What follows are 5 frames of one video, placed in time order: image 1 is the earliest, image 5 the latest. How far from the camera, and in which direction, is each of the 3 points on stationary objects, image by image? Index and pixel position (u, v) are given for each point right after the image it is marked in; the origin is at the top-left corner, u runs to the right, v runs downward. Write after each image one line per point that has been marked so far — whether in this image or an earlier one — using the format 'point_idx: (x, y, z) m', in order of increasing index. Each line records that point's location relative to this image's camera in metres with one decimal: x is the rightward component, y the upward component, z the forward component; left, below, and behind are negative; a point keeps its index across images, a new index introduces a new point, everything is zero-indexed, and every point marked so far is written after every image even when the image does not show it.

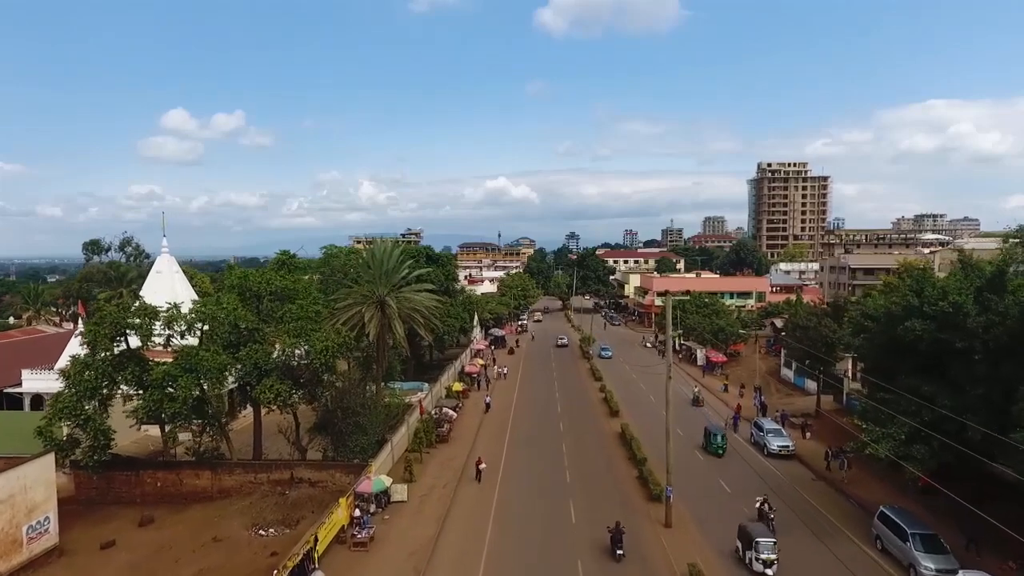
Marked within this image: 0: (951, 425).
0: (+12.4, -3.9, +18.6) m
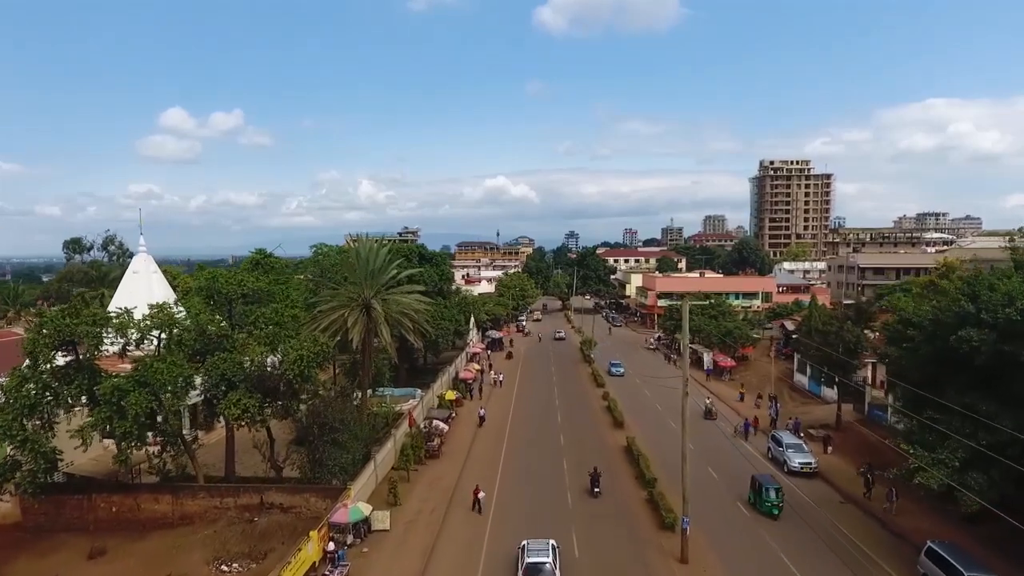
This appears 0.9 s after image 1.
0: (+12.3, -4.0, +16.0) m
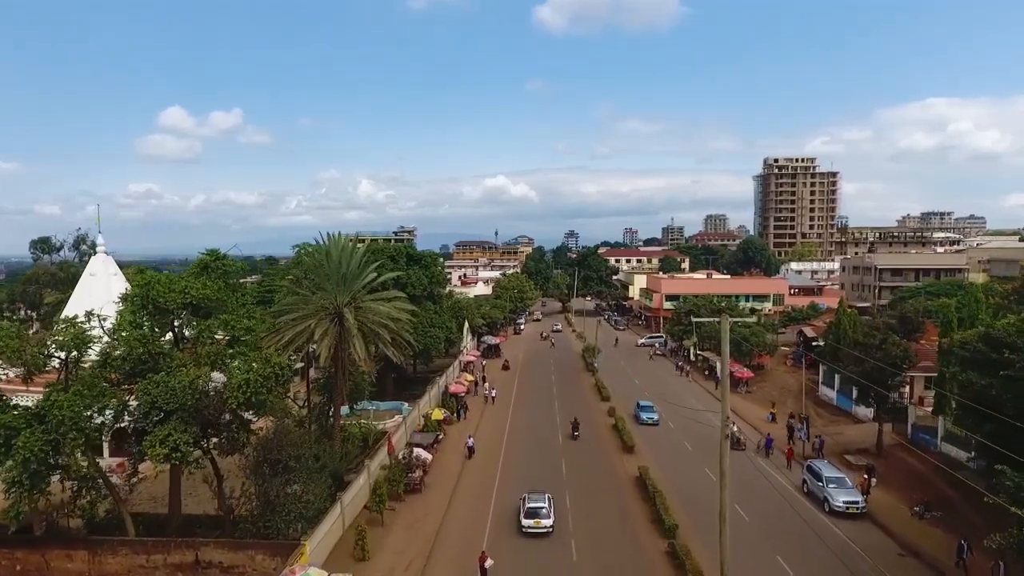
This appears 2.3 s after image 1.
0: (+12.1, -4.2, +12.0) m
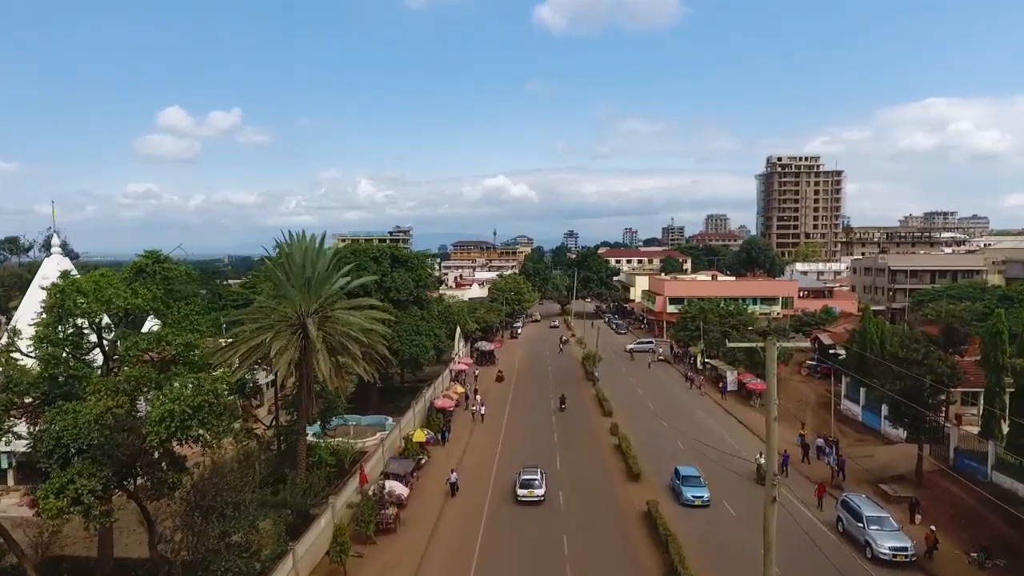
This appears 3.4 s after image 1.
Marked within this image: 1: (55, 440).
0: (+11.7, -4.5, +8.6) m
1: (-10.7, -3.5, +15.4) m
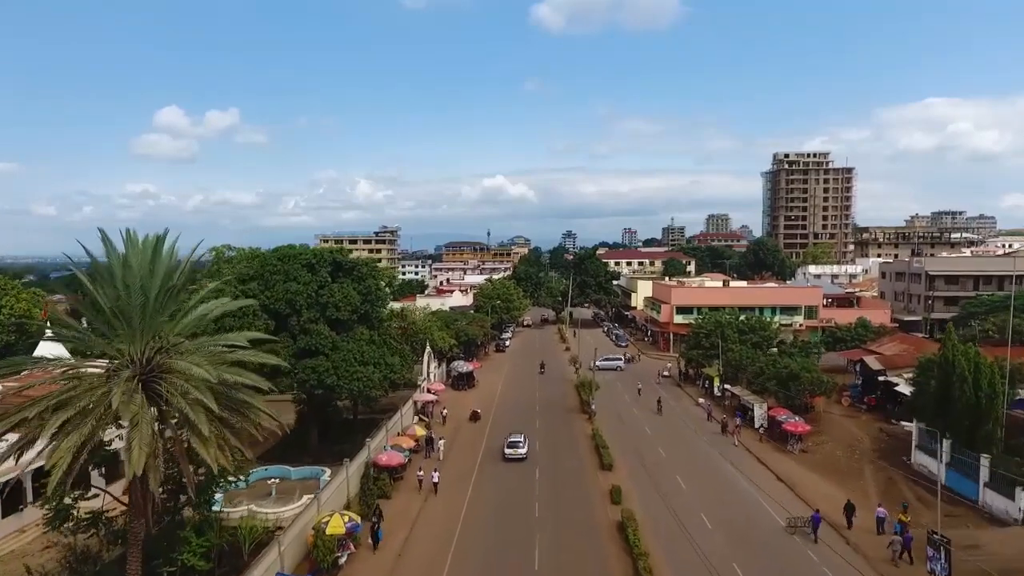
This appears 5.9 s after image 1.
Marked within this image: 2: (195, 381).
0: (+10.5, -5.2, +0.2) m
1: (-11.9, -4.2, +7.0) m
2: (-7.0, -2.0, +15.0) m
